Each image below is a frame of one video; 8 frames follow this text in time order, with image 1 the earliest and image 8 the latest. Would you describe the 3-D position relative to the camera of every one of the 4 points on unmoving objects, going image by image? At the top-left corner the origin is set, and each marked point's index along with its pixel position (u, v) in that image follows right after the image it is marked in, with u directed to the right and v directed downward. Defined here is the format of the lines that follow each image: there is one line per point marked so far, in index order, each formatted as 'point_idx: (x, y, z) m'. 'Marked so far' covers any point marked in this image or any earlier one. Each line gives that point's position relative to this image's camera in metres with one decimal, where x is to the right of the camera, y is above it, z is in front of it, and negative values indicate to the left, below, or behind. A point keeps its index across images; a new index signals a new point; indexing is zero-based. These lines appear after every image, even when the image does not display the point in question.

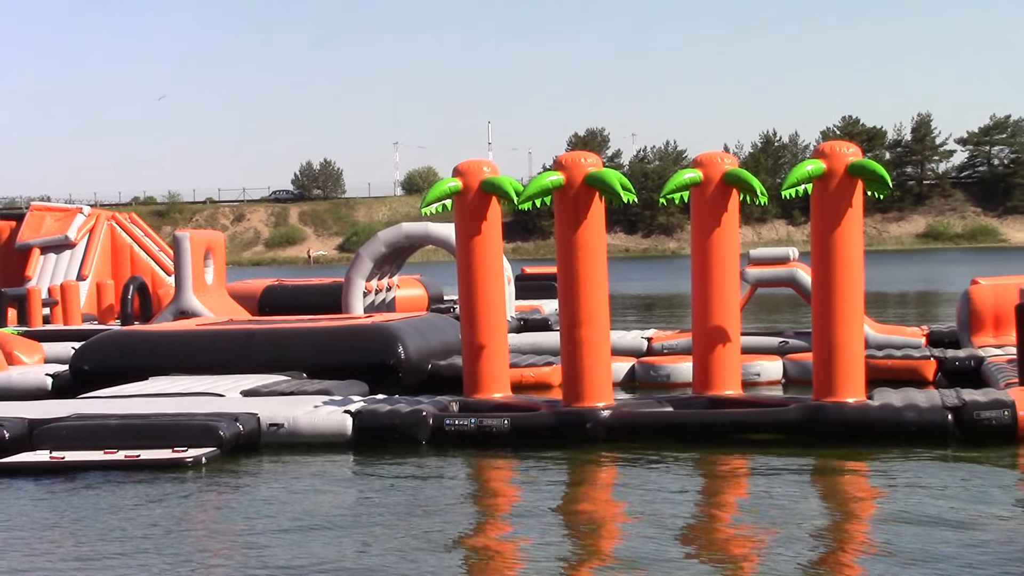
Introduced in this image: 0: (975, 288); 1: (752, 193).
0: (+2.6, 0.0, +9.1) m
1: (+1.1, +0.4, +7.4) m
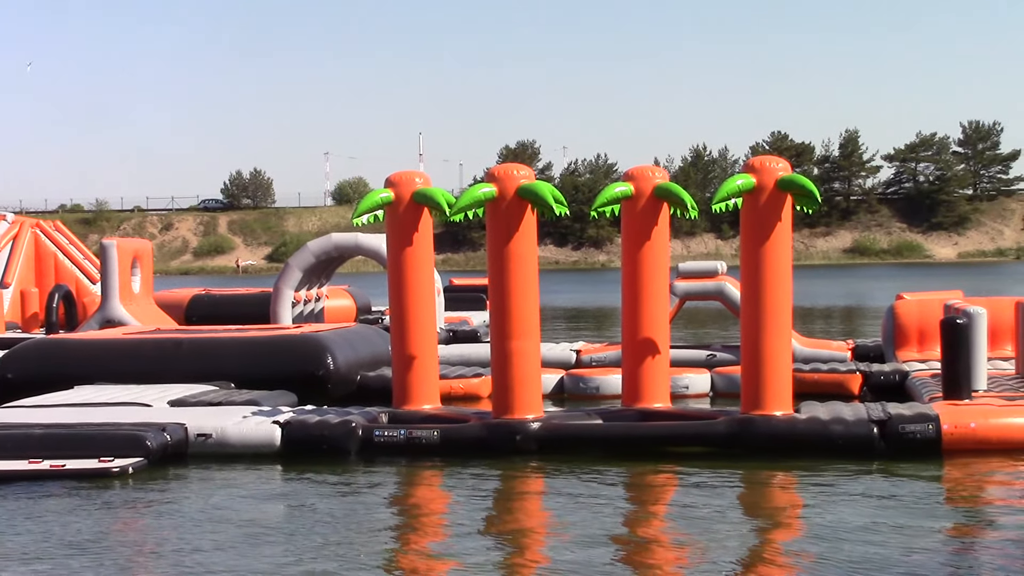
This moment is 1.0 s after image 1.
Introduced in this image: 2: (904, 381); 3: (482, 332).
0: (+2.2, -0.1, +9.2) m
1: (+0.8, +0.4, +7.5) m
2: (+2.0, -0.5, +8.2) m
3: (-0.2, -0.3, +10.0) m
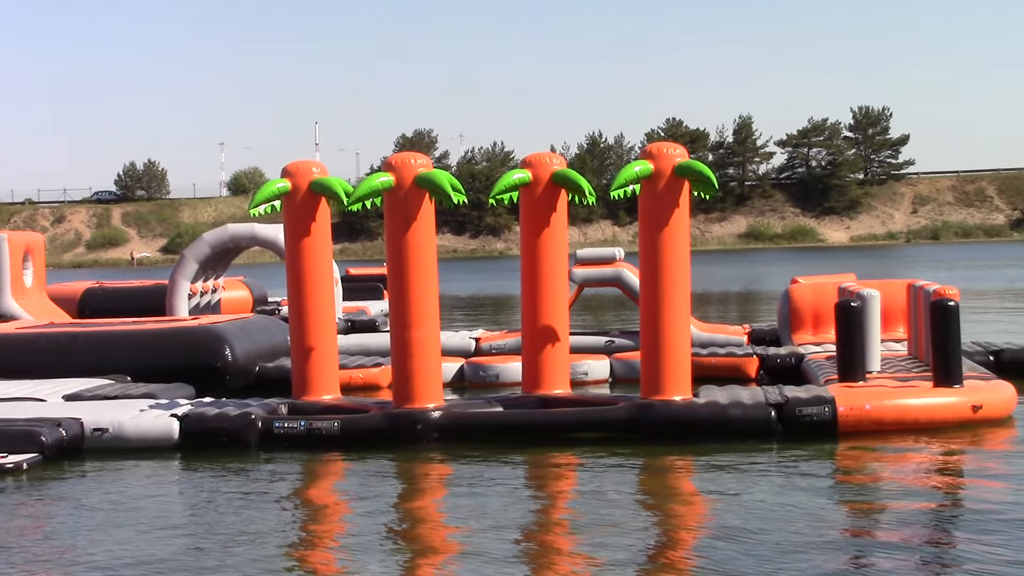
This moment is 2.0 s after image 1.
0: (+1.6, 0.0, +9.4) m
1: (+0.3, +0.4, +7.5) m
2: (+1.5, -0.4, +8.3) m
3: (-0.8, -0.2, +9.9) m
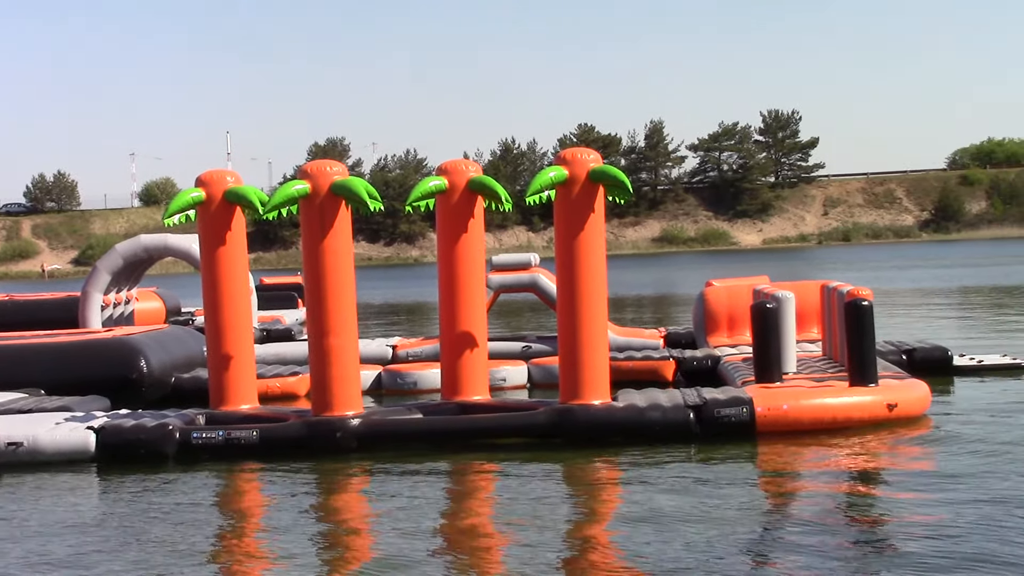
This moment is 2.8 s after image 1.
0: (+1.1, 0.0, +9.4) m
1: (-0.1, +0.4, +7.5) m
2: (+1.0, -0.4, +8.4) m
3: (-1.3, -0.3, +9.9) m
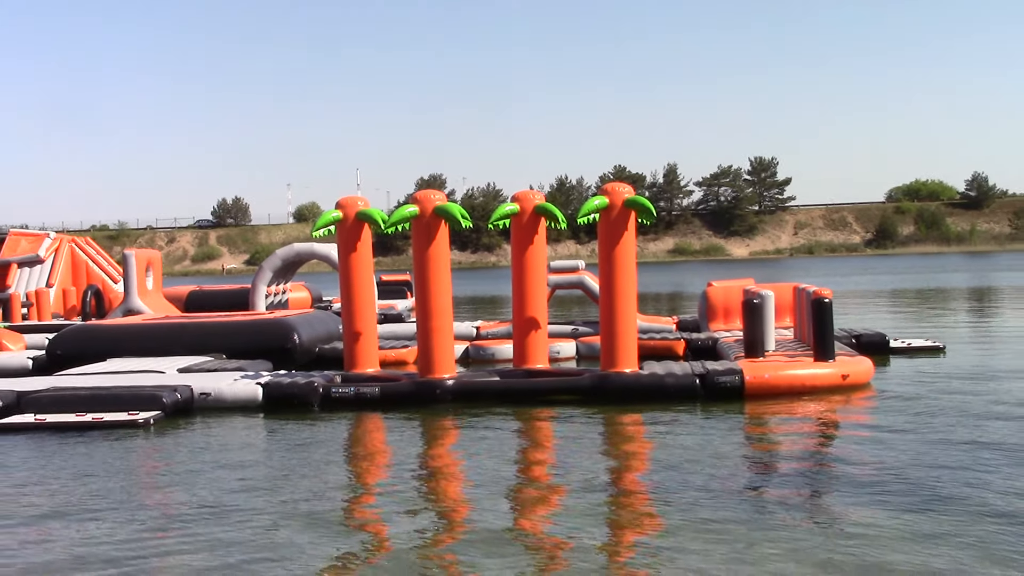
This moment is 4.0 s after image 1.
0: (+1.5, 0.0, +12.2) m
1: (+0.3, +0.4, +10.3) m
2: (+1.4, -0.4, +11.2) m
3: (-1.0, -0.2, +12.7) m
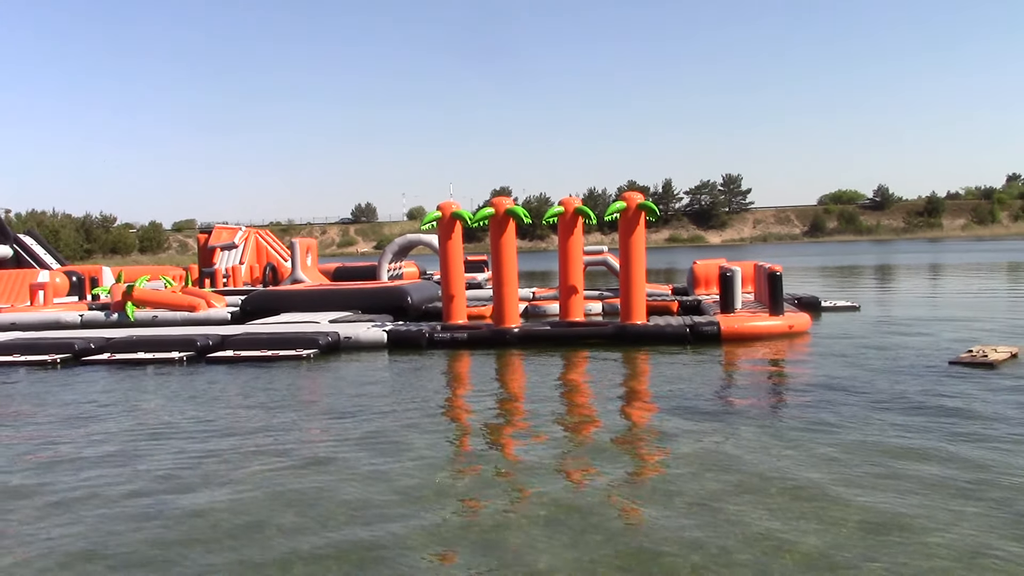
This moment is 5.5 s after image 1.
0: (+1.9, +0.2, +16.9) m
1: (+0.7, +0.6, +15.0) m
2: (+1.8, -0.2, +15.8) m
3: (-0.5, 0.0, +17.3) m
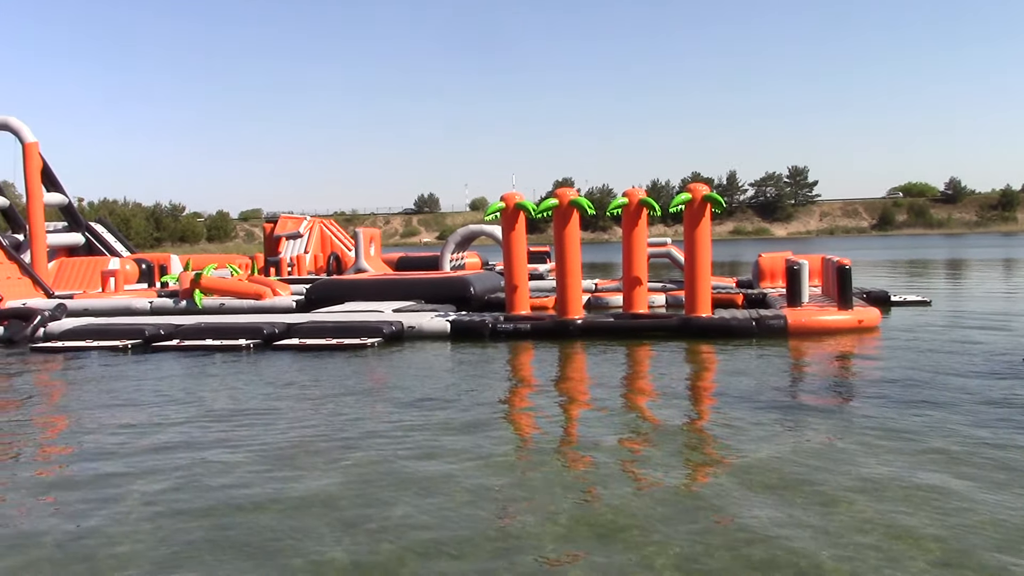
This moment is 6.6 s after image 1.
0: (+2.5, +0.3, +16.8) m
1: (+1.3, +0.7, +14.9) m
2: (+2.4, -0.1, +15.7) m
3: (+0.1, +0.1, +17.3) m
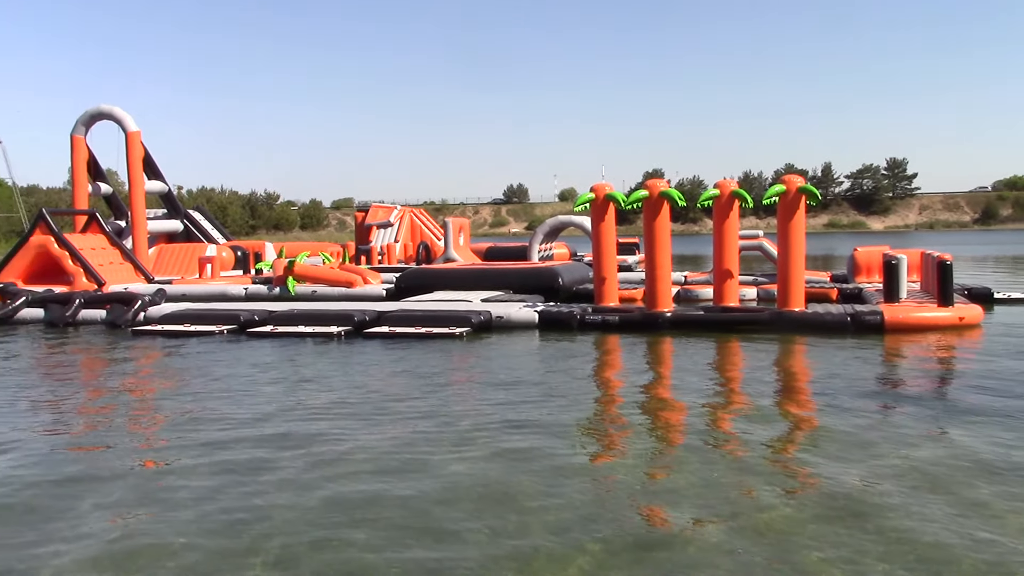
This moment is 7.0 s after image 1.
0: (+3.4, +0.3, +16.6) m
1: (+2.1, +0.8, +14.8) m
2: (+3.2, -0.1, +15.6) m
3: (+1.0, +0.2, +17.3) m
